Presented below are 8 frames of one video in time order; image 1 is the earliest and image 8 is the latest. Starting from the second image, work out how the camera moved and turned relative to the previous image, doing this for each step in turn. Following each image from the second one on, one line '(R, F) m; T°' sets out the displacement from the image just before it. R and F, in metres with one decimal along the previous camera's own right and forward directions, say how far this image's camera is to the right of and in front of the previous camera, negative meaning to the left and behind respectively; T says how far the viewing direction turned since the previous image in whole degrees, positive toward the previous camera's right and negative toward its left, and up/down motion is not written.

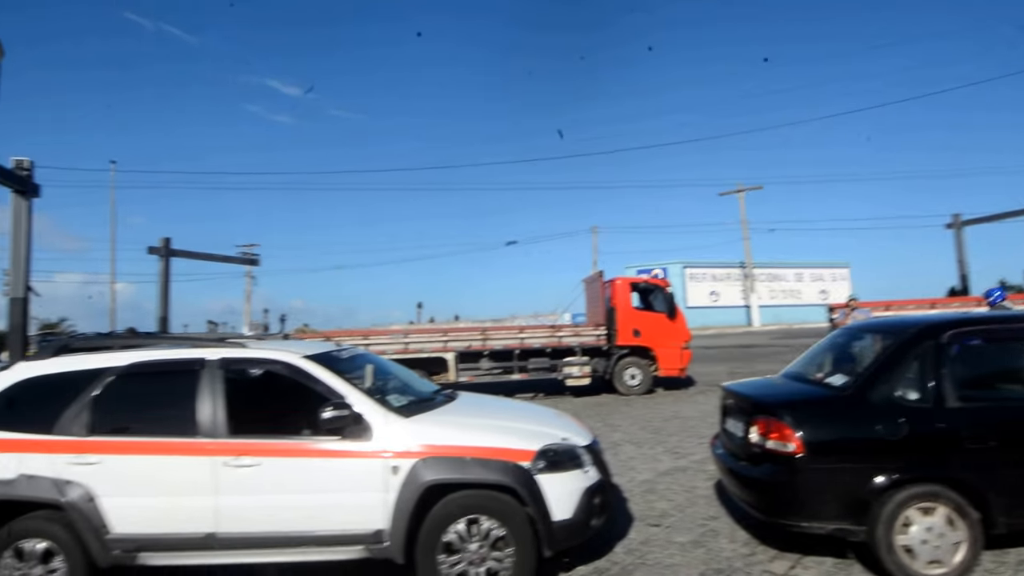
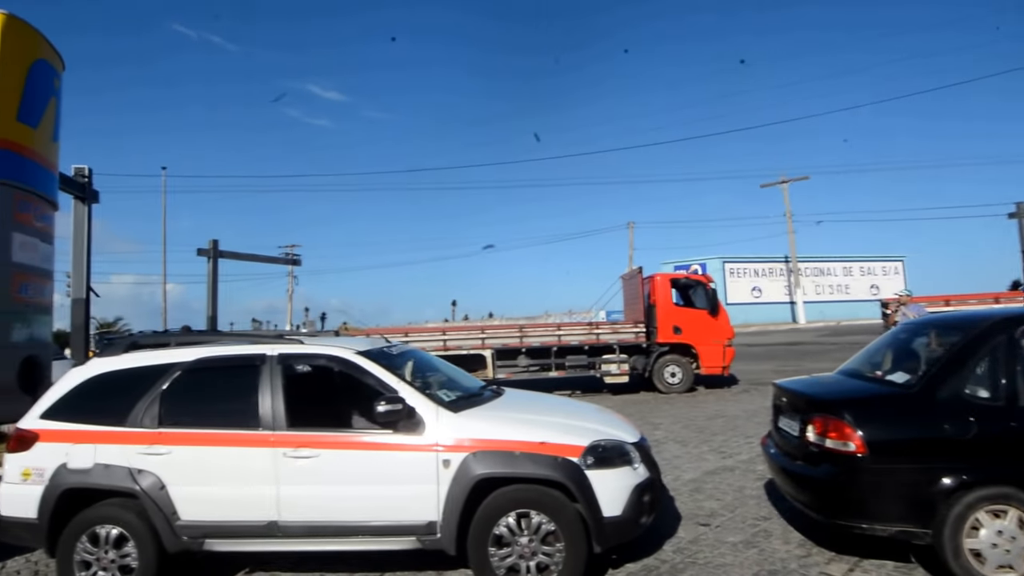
(0.0, 0.0) m; -4°
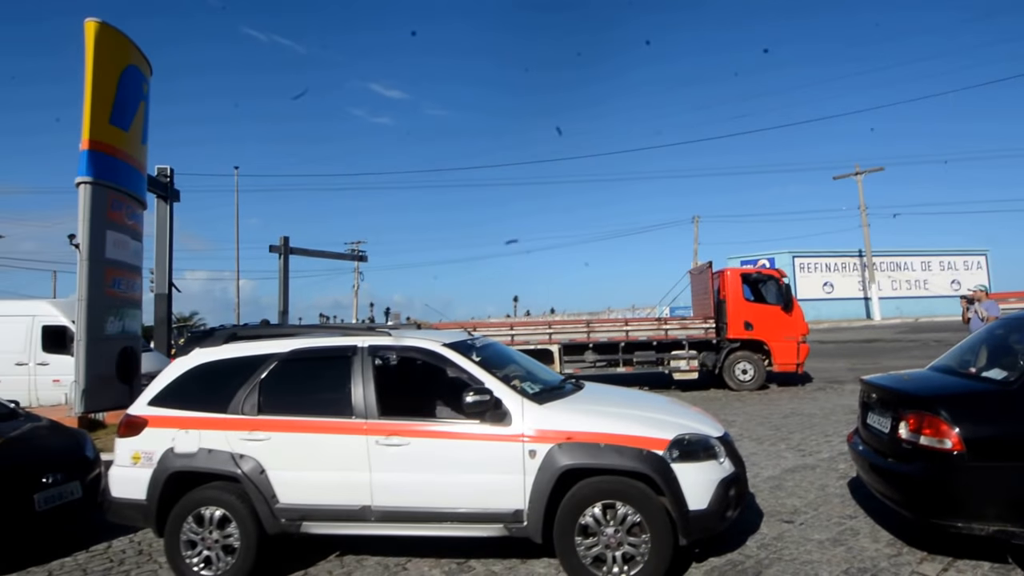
(-0.1, -0.1) m; -5°
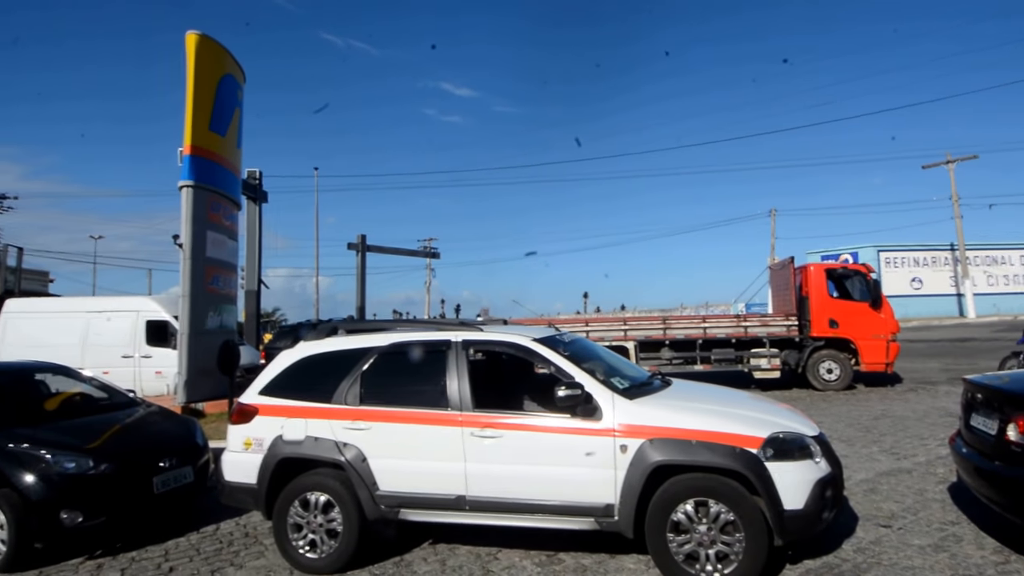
(-0.1, -0.1) m; -6°
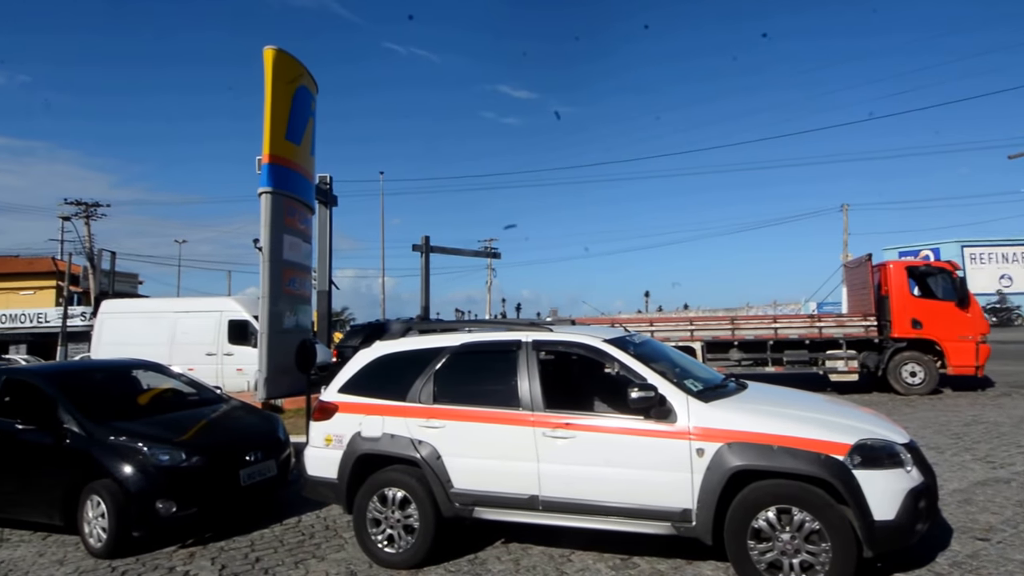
(-0.1, 0.0) m; -5°
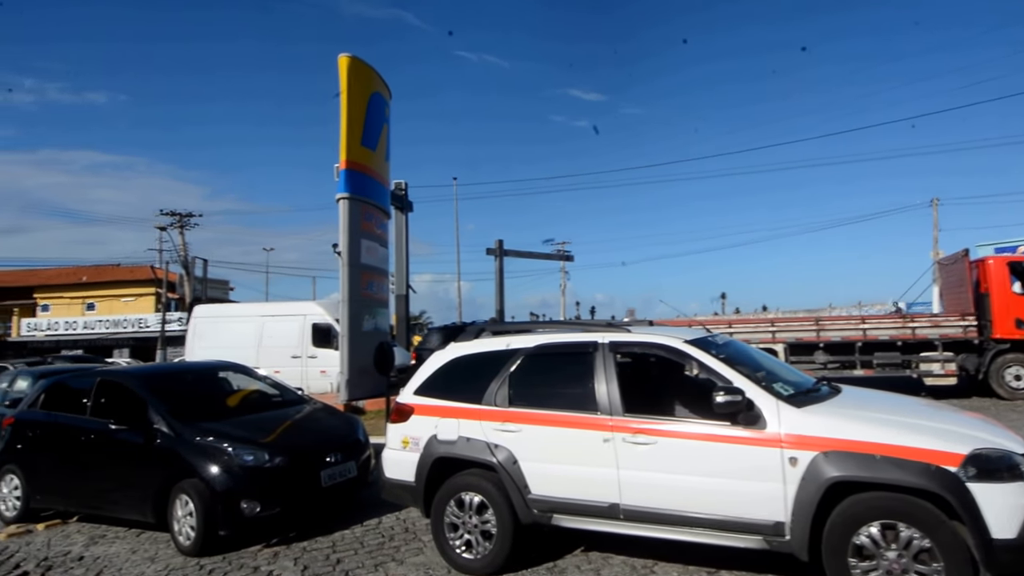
(0.0, +0.1) m; -6°
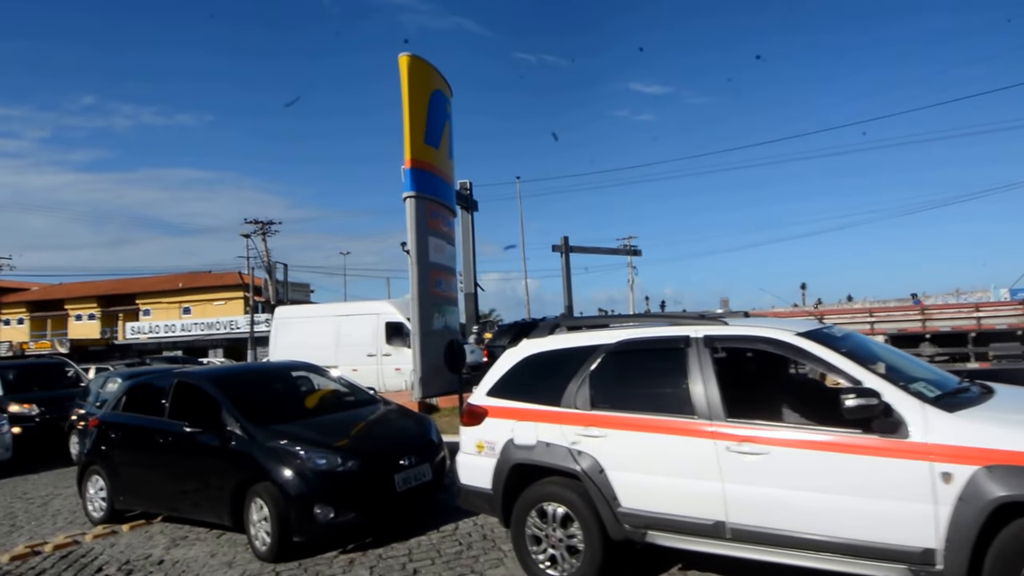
(-0.1, +0.5) m; -6°
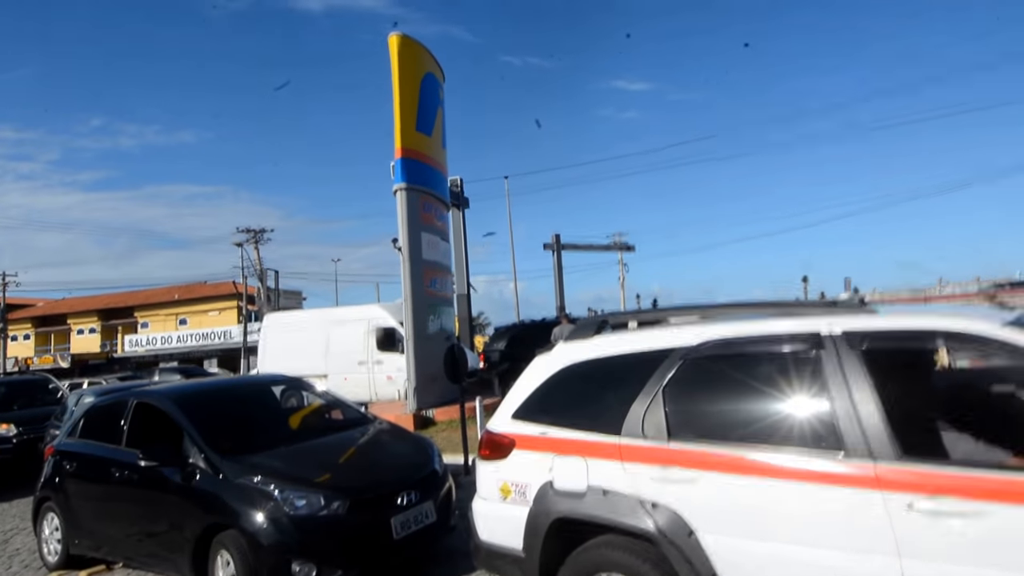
(-0.2, +1.4) m; +1°
